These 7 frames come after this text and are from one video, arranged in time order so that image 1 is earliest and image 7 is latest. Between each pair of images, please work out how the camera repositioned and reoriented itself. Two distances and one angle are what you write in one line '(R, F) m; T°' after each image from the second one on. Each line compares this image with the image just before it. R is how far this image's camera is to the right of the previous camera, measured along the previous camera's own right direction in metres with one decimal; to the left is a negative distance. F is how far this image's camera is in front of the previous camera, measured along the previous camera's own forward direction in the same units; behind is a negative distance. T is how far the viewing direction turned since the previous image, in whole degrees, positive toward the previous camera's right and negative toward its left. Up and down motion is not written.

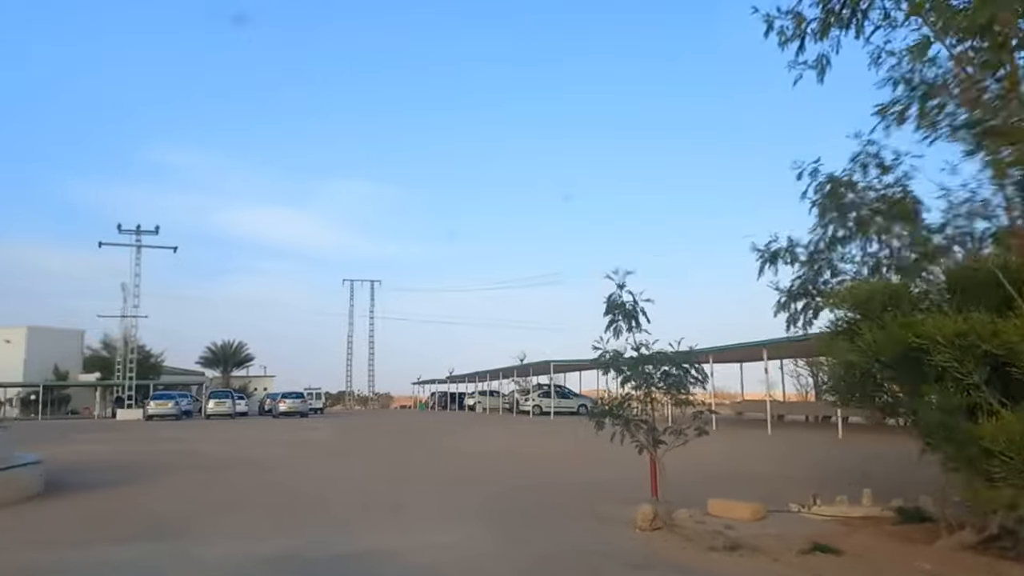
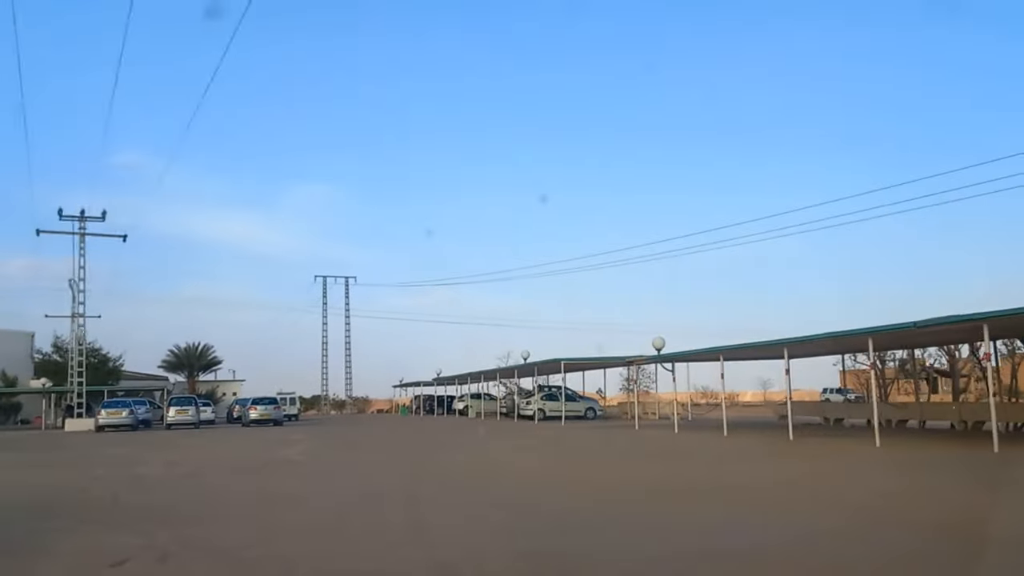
(-0.9, +3.4) m; +2°
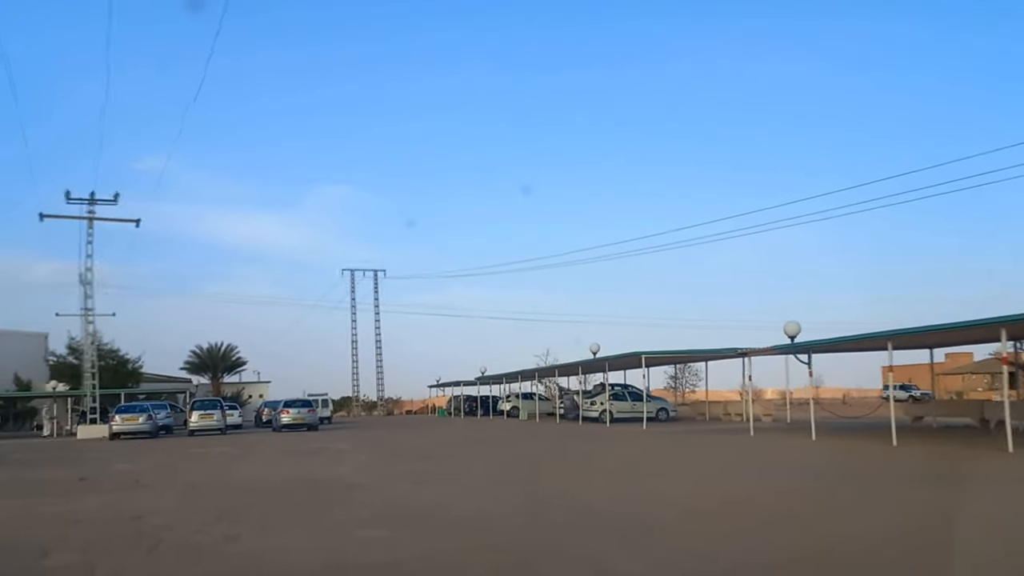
(-1.3, +3.2) m; -1°
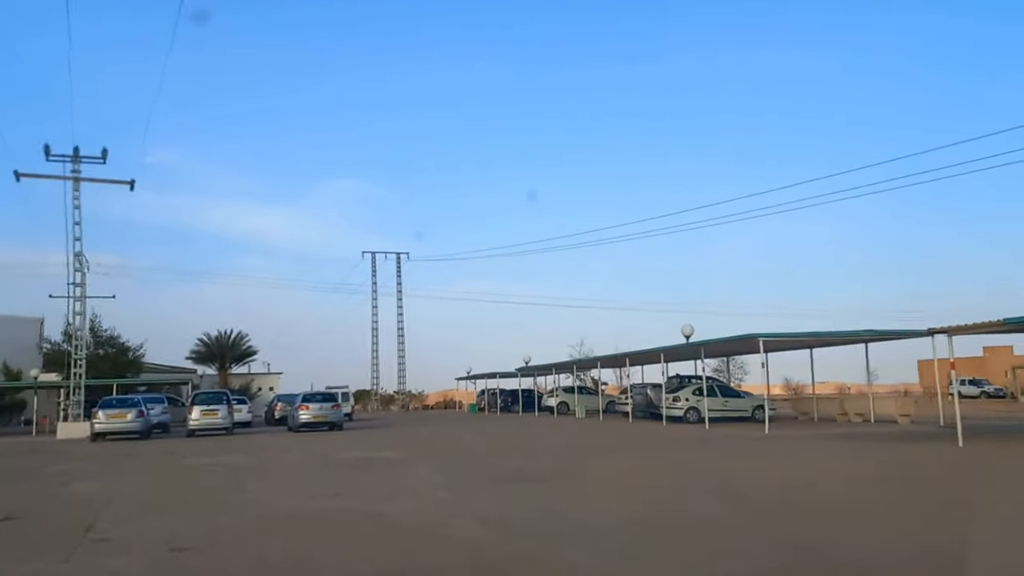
(-1.4, +4.4) m; 0°
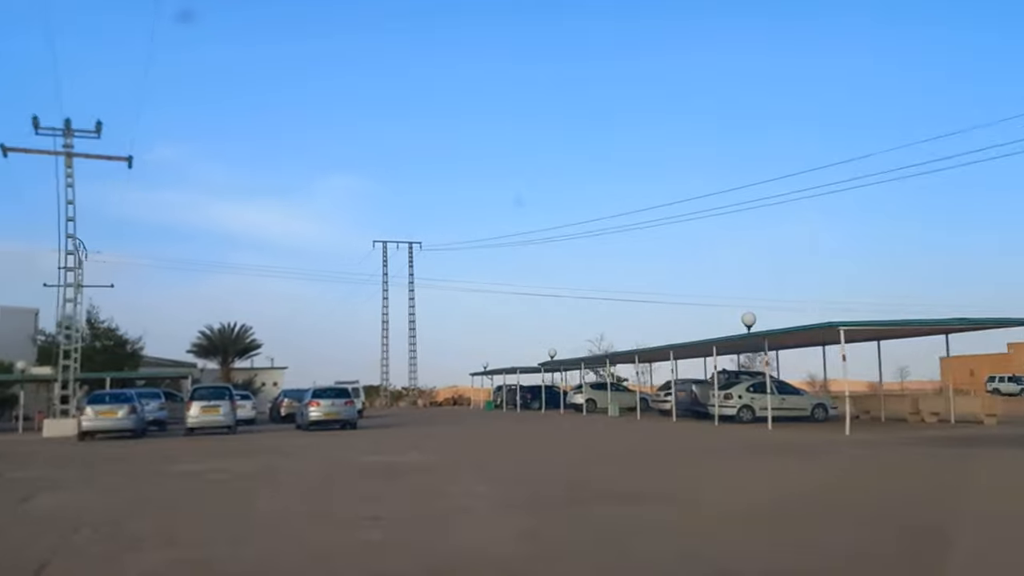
(-0.7, +2.1) m; 0°
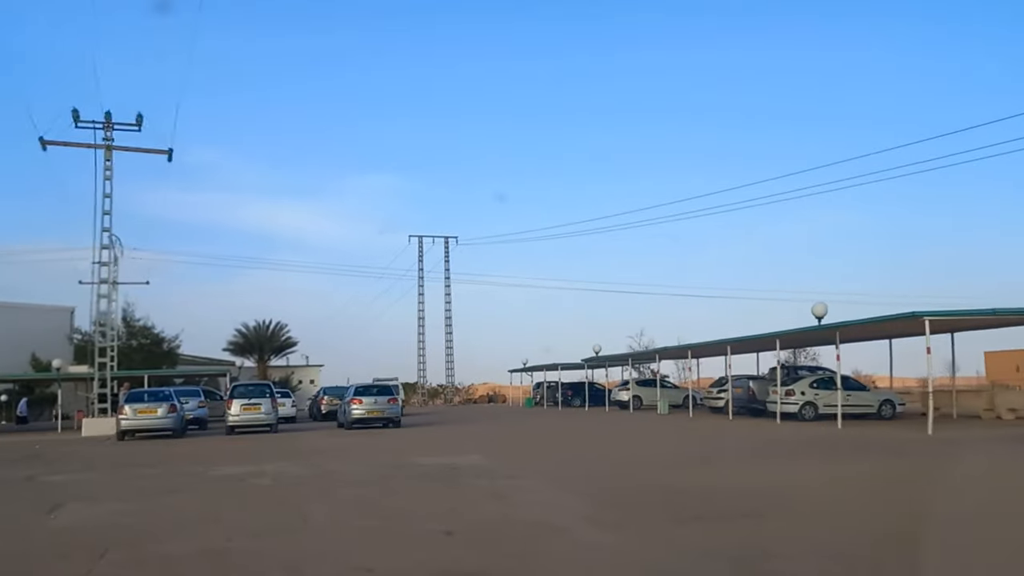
(-0.4, +0.8) m; -2°
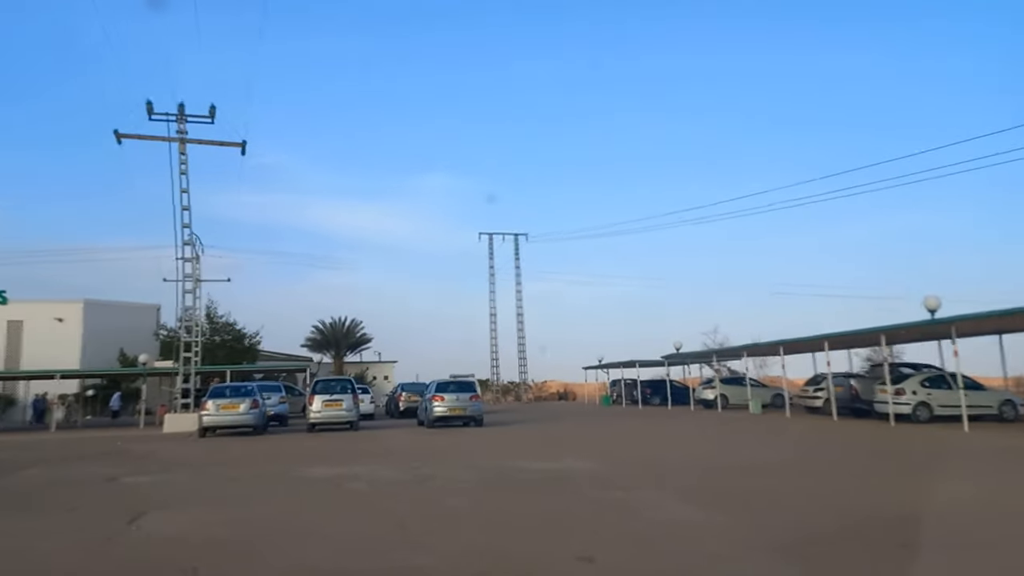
(-0.4, +0.7) m; -4°
